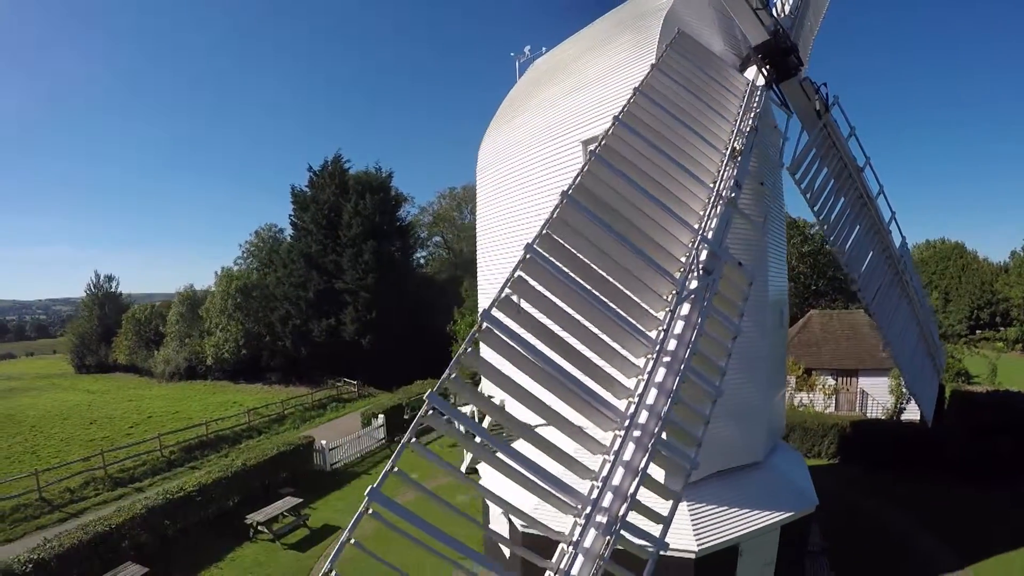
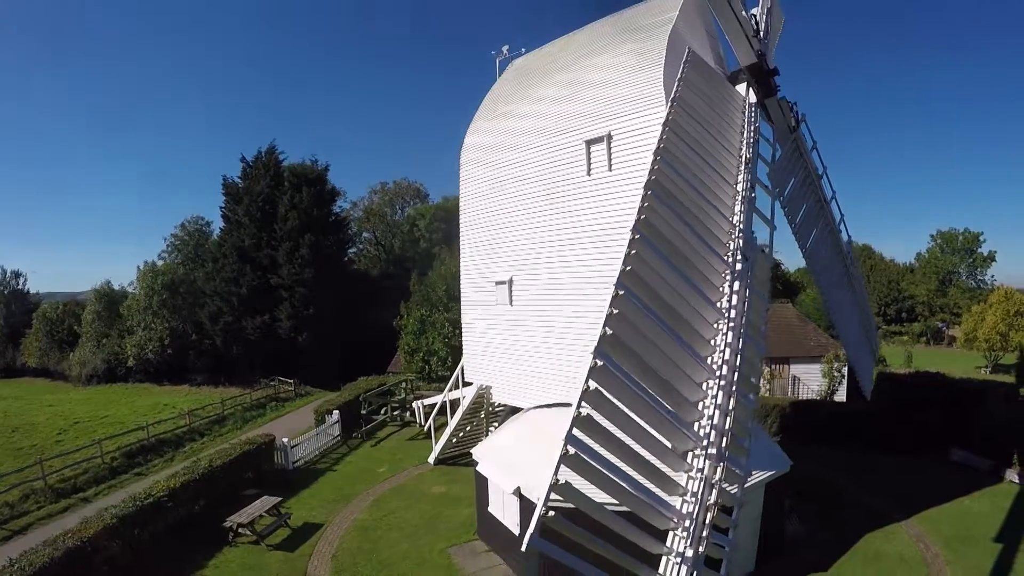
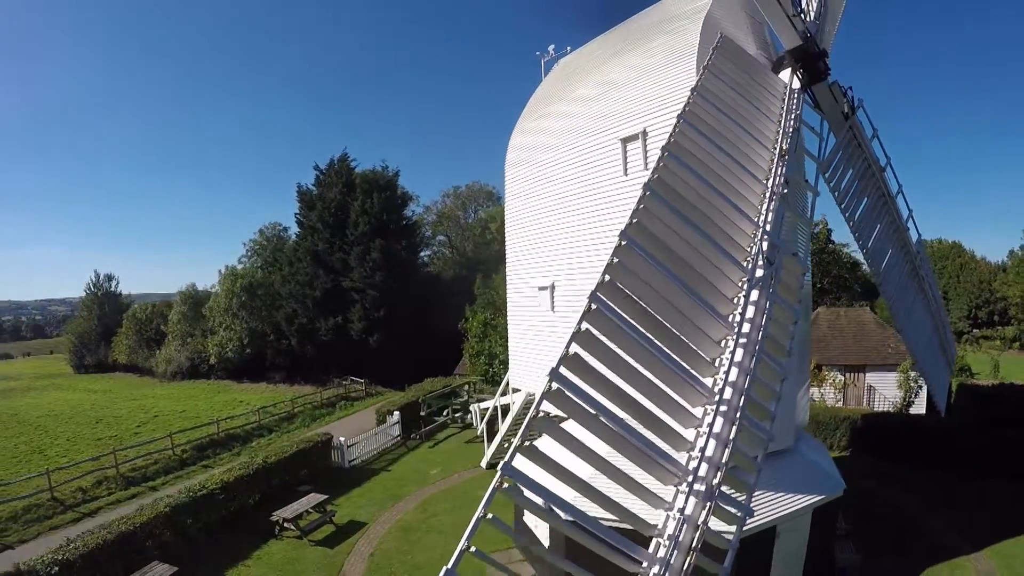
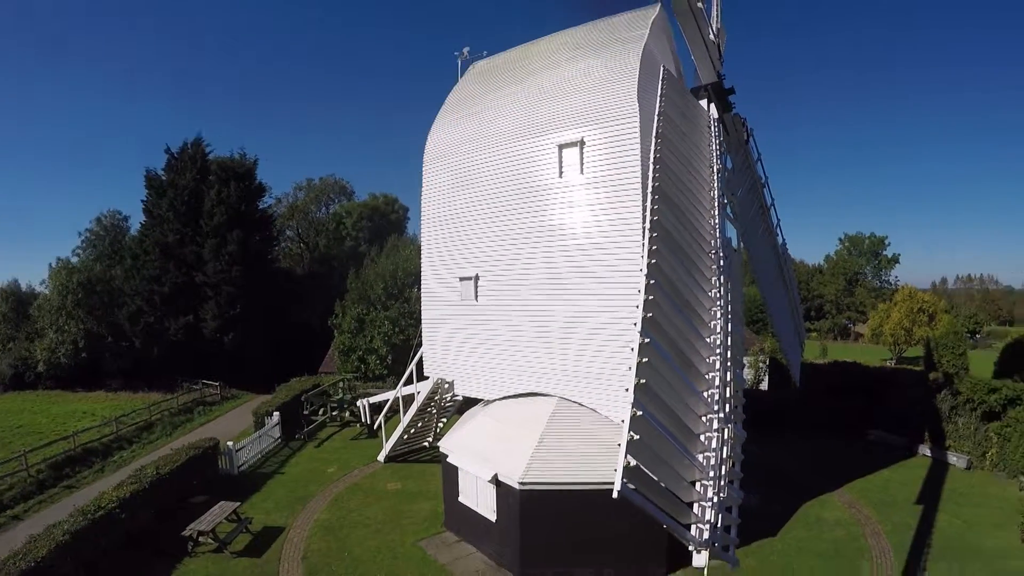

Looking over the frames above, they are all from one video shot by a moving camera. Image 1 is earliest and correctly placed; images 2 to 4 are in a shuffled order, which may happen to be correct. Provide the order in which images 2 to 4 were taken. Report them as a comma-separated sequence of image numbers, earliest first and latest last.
3, 2, 4
